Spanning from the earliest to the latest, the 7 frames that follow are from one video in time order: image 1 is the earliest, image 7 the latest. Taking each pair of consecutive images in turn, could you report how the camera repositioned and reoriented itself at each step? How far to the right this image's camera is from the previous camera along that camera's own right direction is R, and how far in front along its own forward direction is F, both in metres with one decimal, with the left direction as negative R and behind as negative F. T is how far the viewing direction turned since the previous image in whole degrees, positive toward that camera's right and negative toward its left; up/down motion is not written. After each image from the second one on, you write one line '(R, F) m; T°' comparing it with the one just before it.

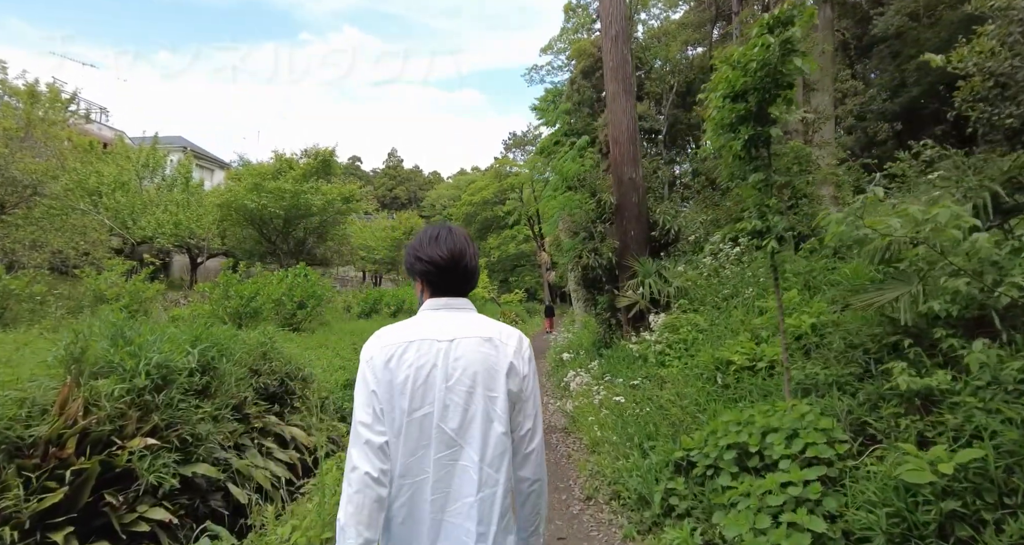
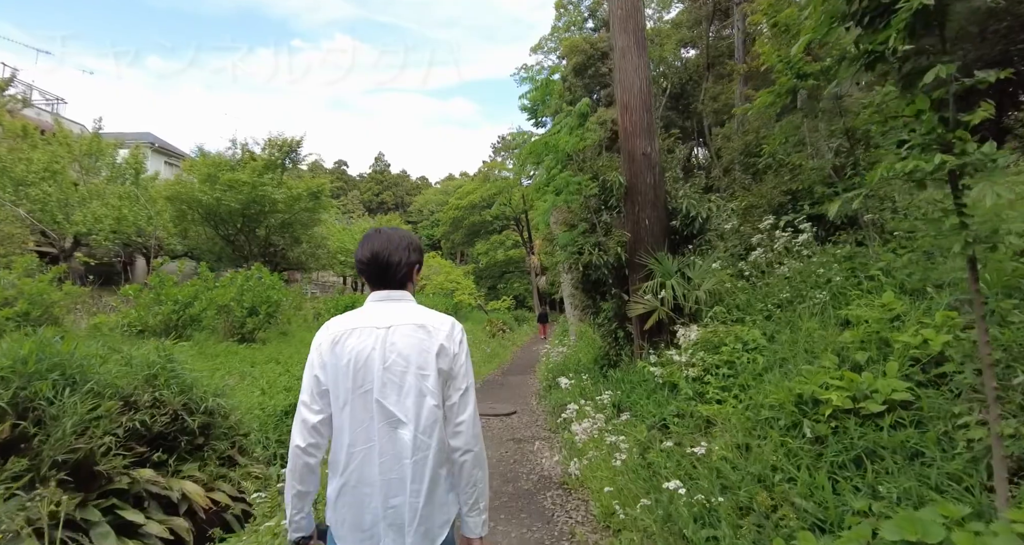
(+0.1, +1.8) m; +1°
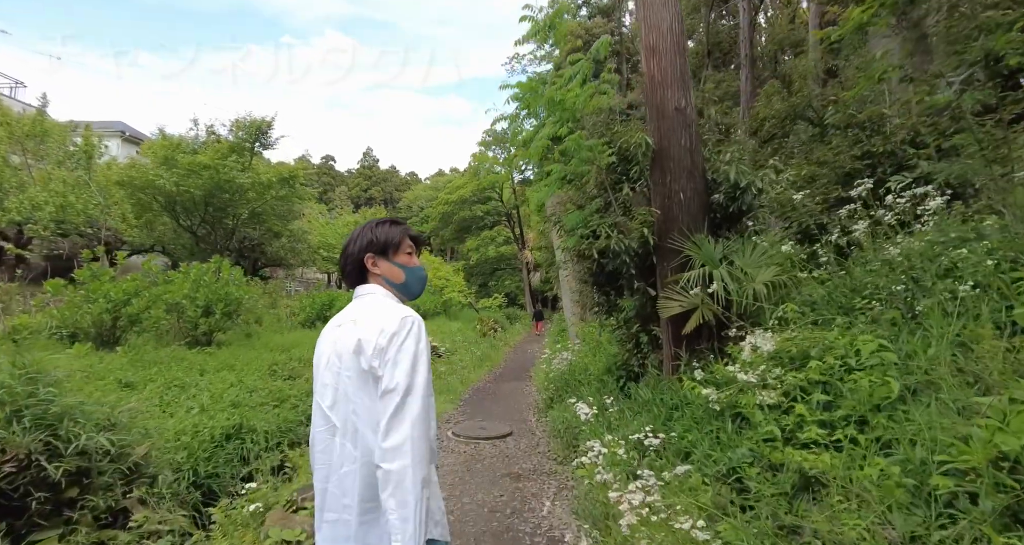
(0.0, +1.5) m; +1°
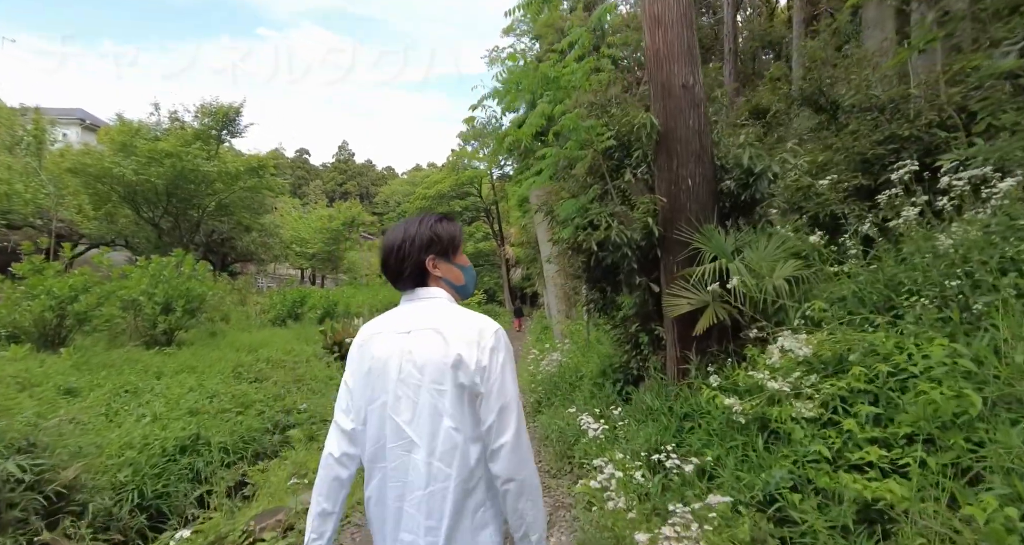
(-0.1, +0.5) m; +2°
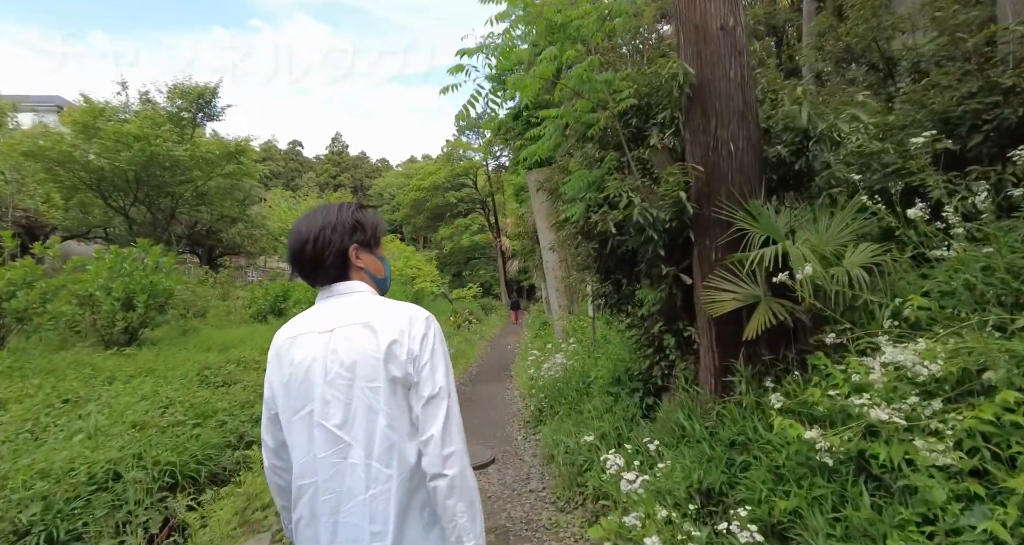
(0.0, +0.9) m; 0°
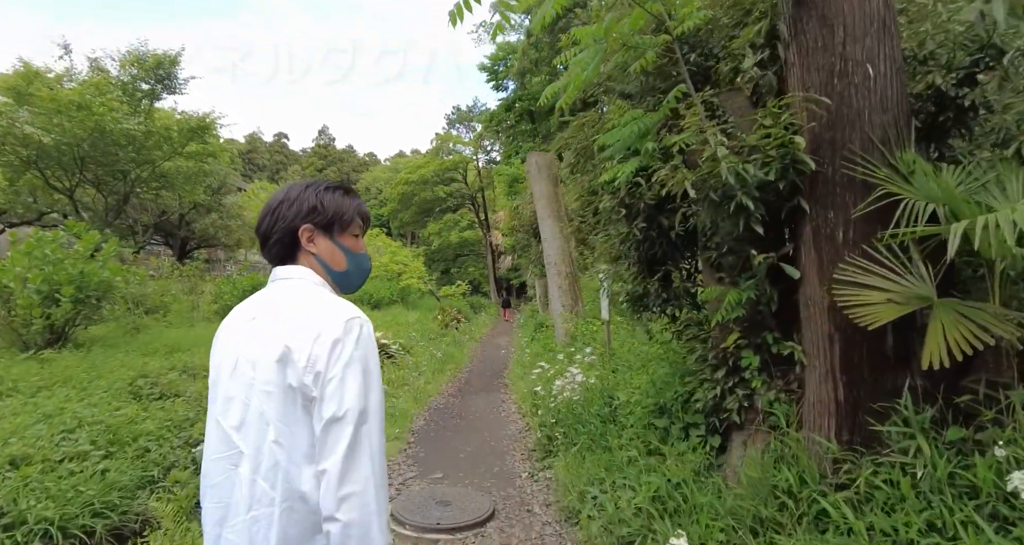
(-0.2, +1.3) m; +1°
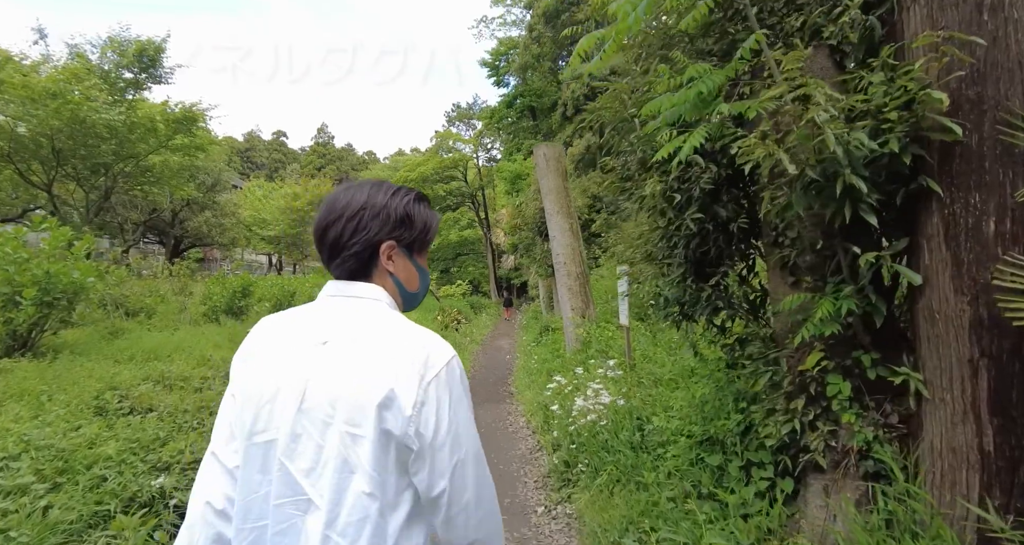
(-0.1, +0.7) m; 0°
